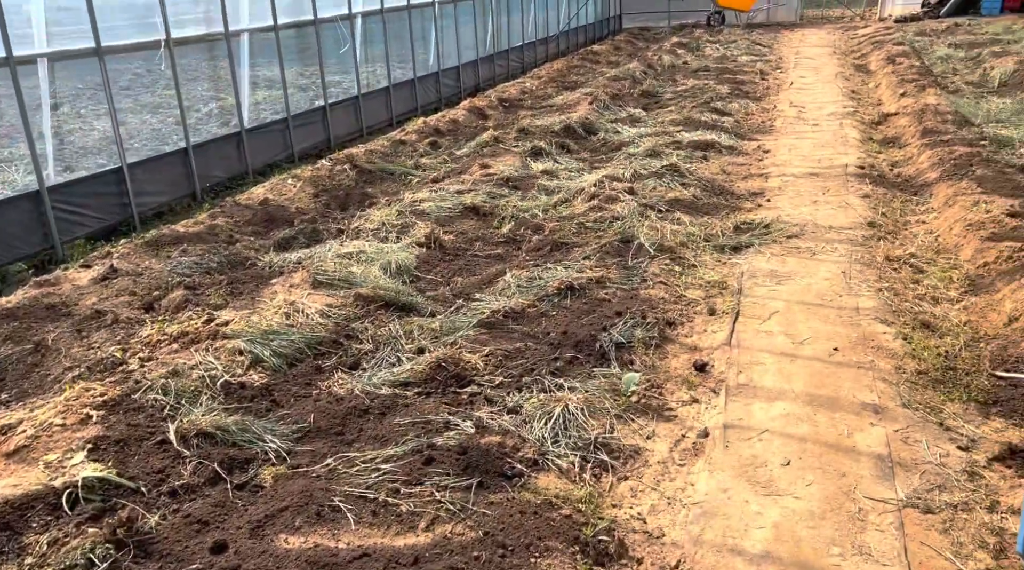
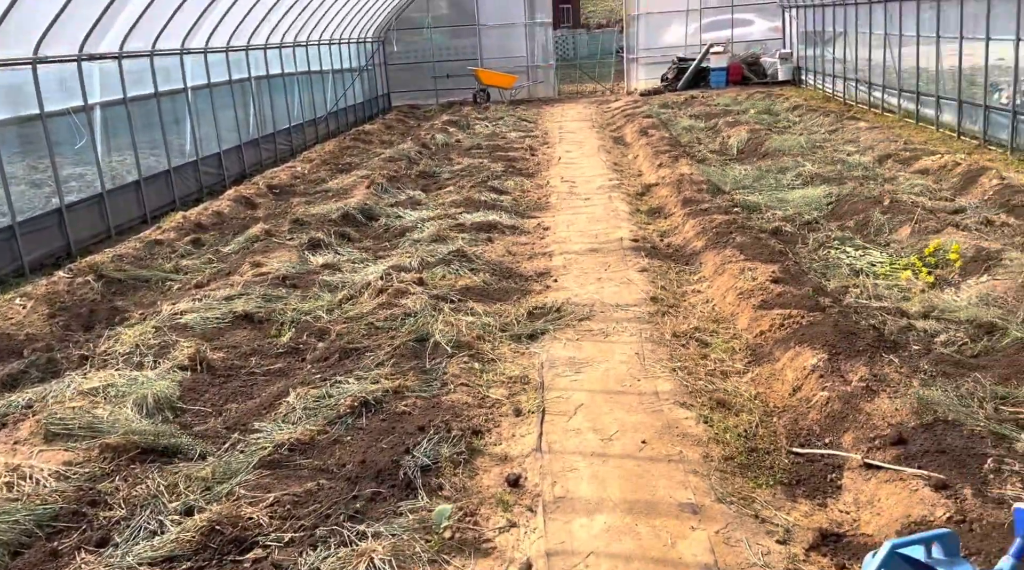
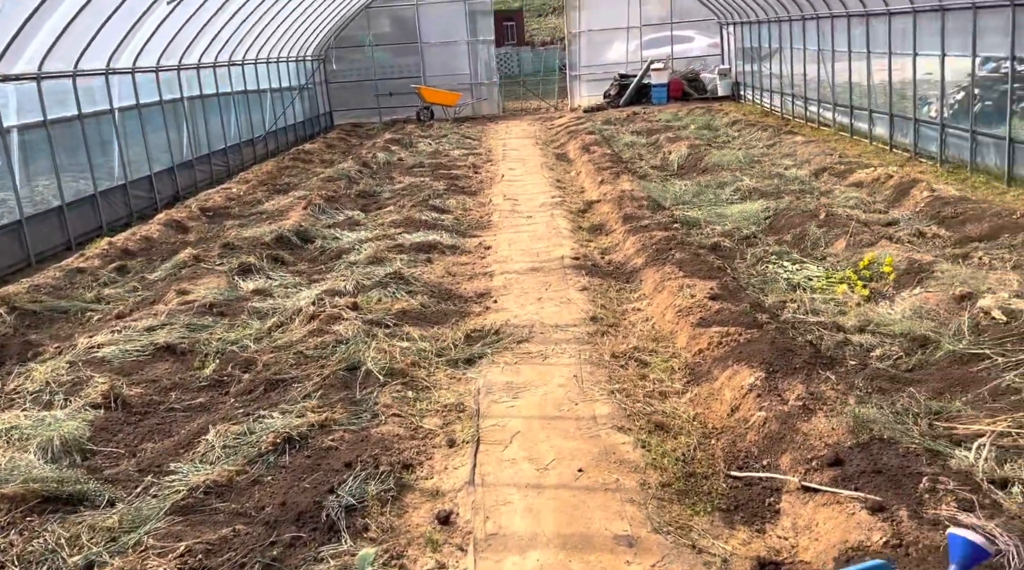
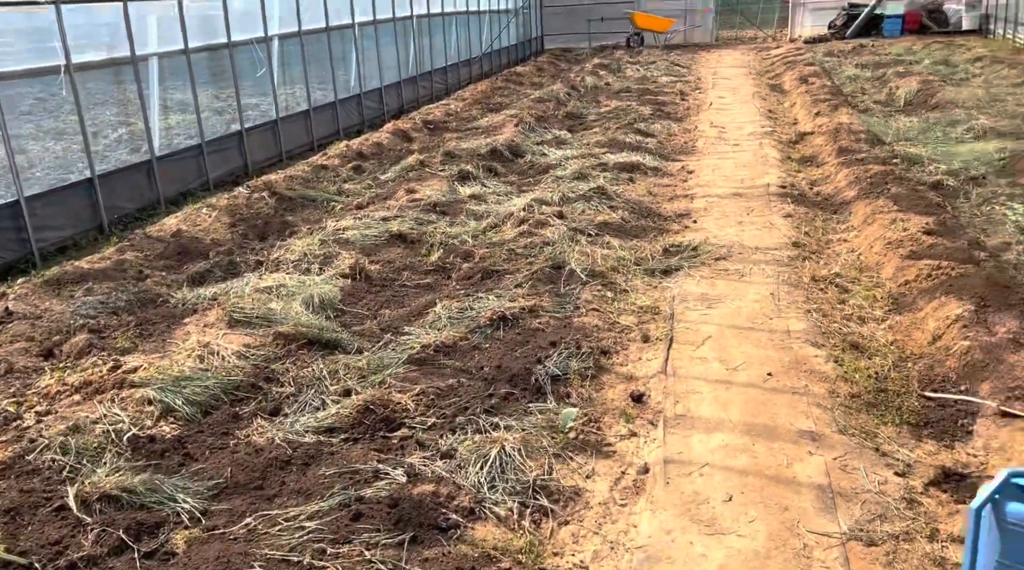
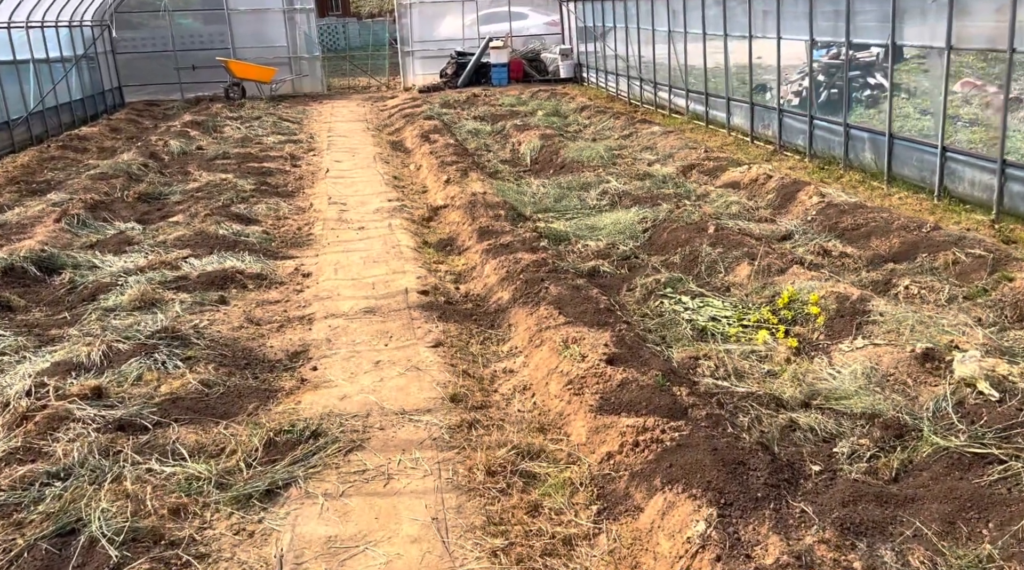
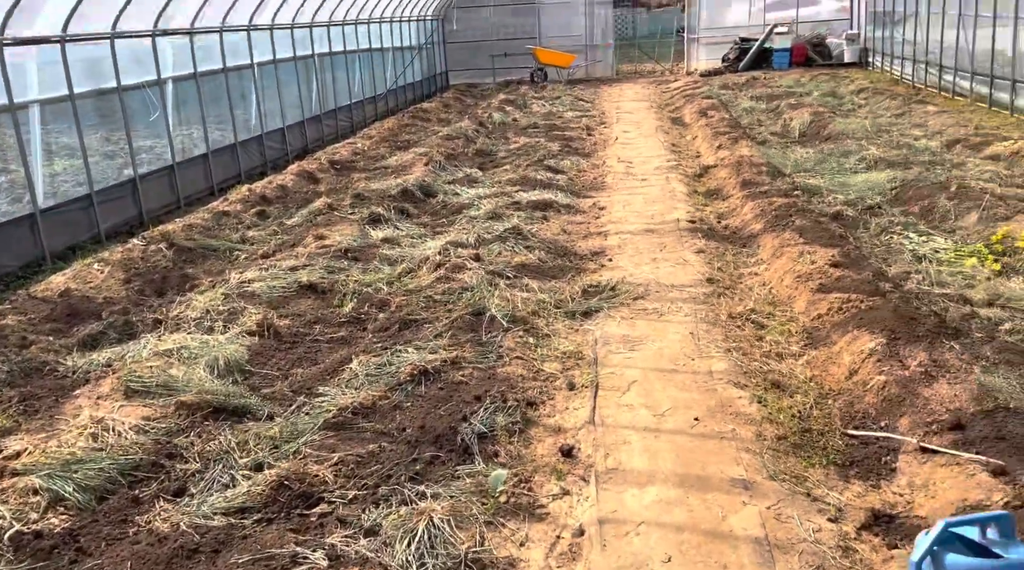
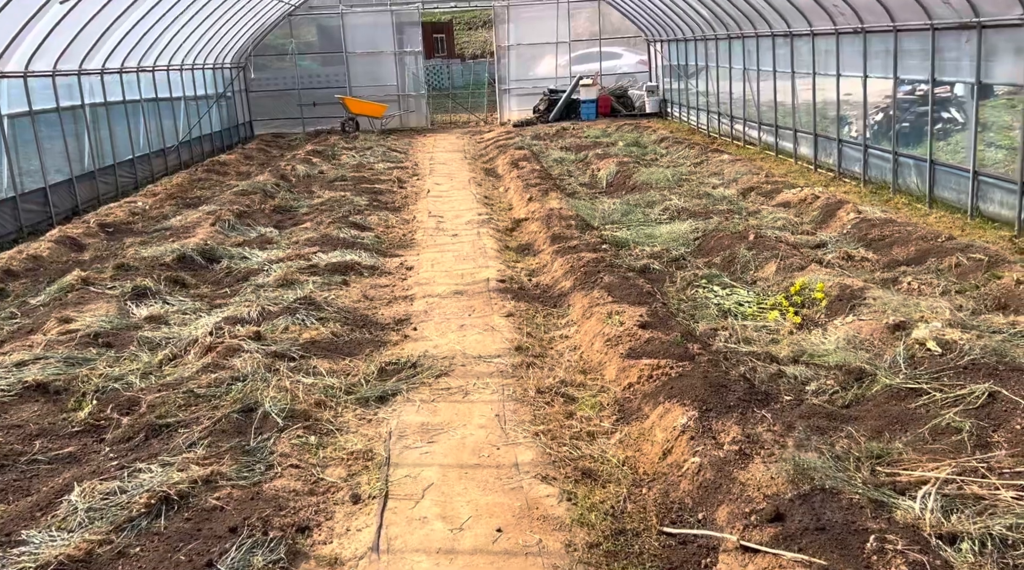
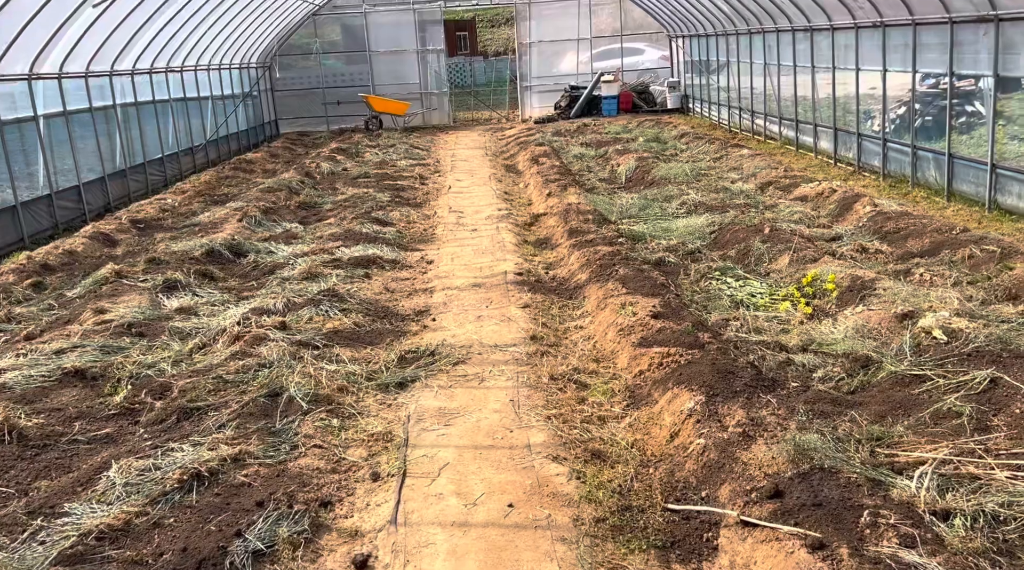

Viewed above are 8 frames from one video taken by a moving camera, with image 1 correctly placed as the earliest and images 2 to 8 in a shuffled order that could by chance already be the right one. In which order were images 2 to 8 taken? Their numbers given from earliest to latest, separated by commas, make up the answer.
4, 6, 2, 3, 8, 7, 5
